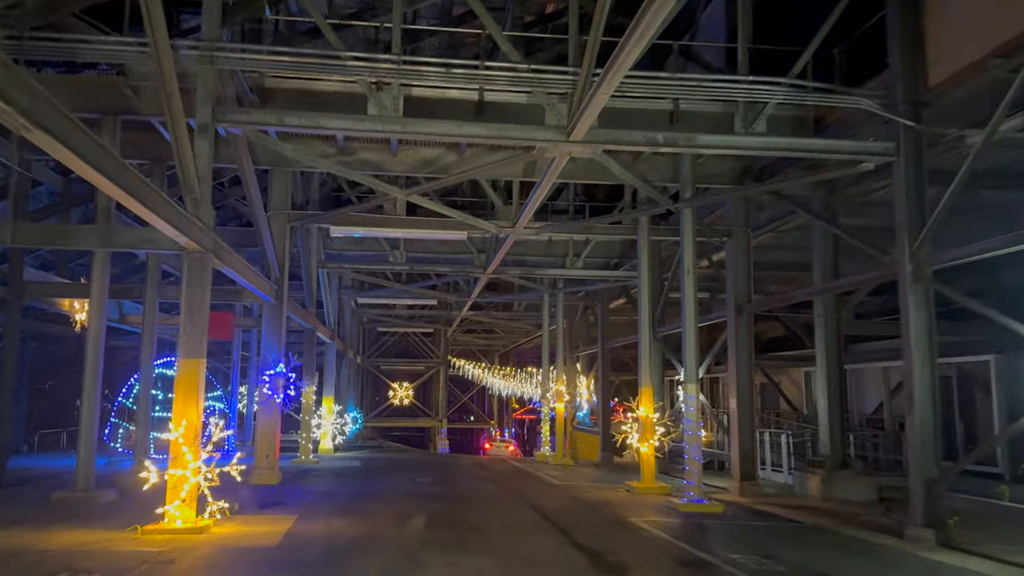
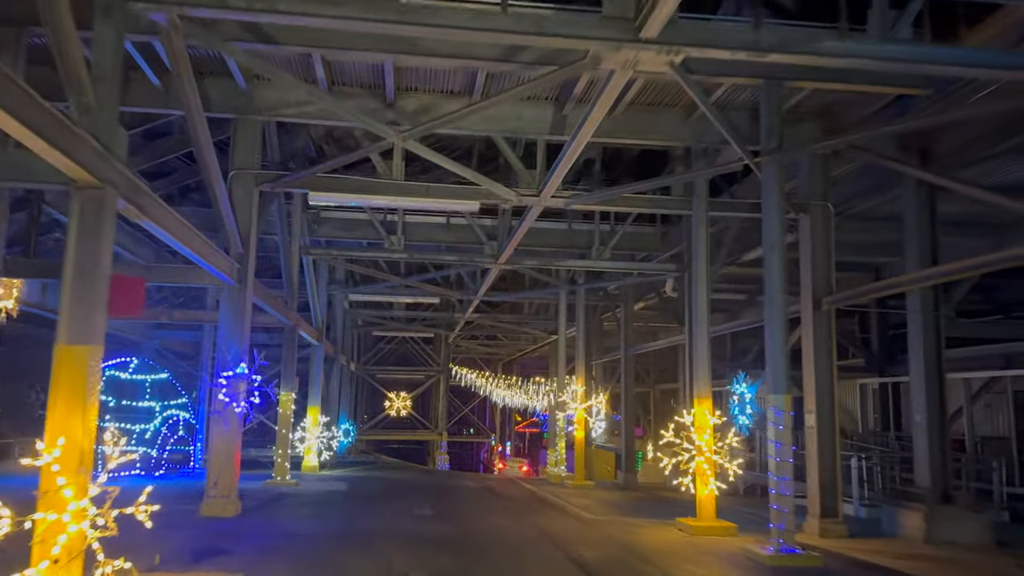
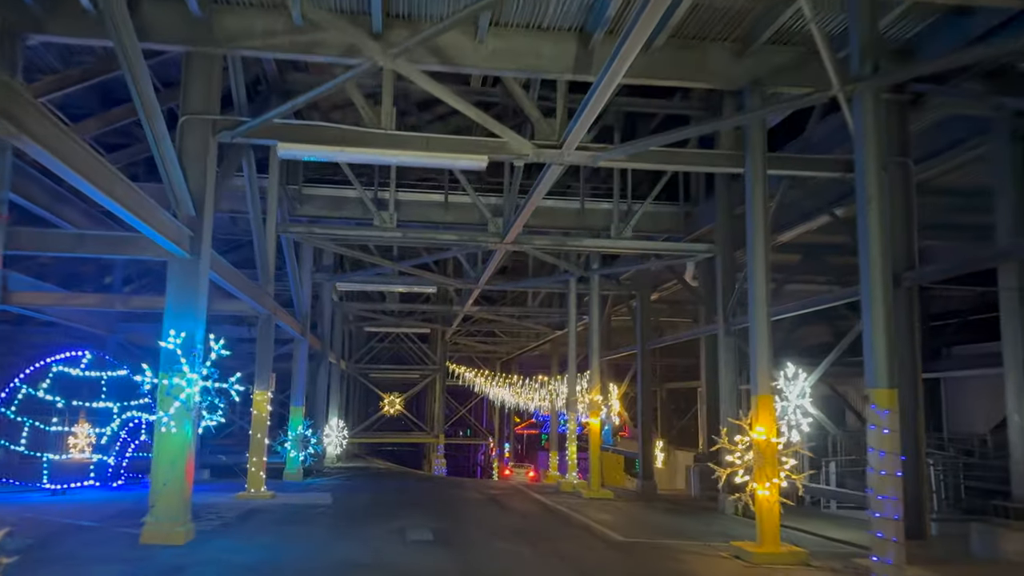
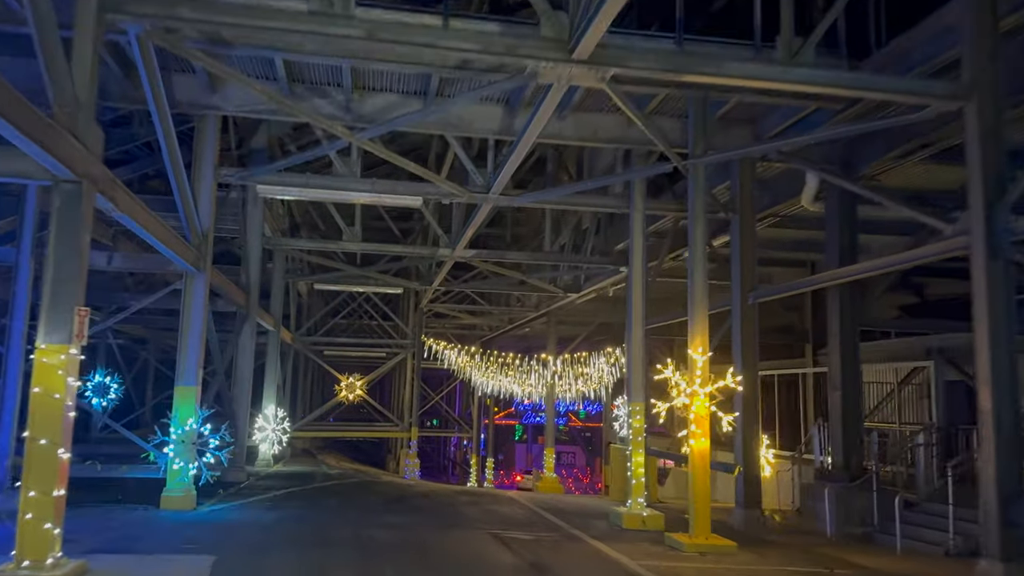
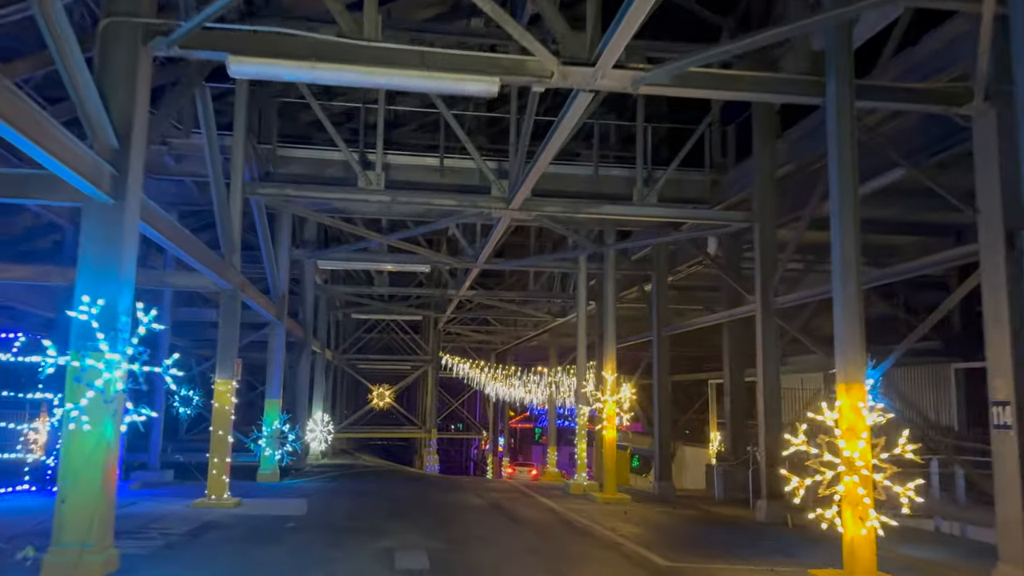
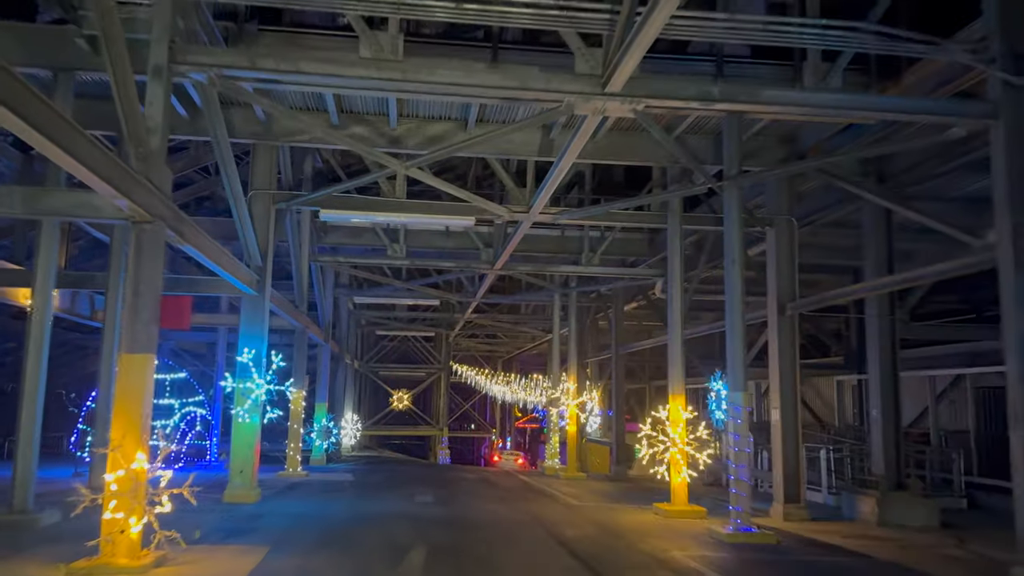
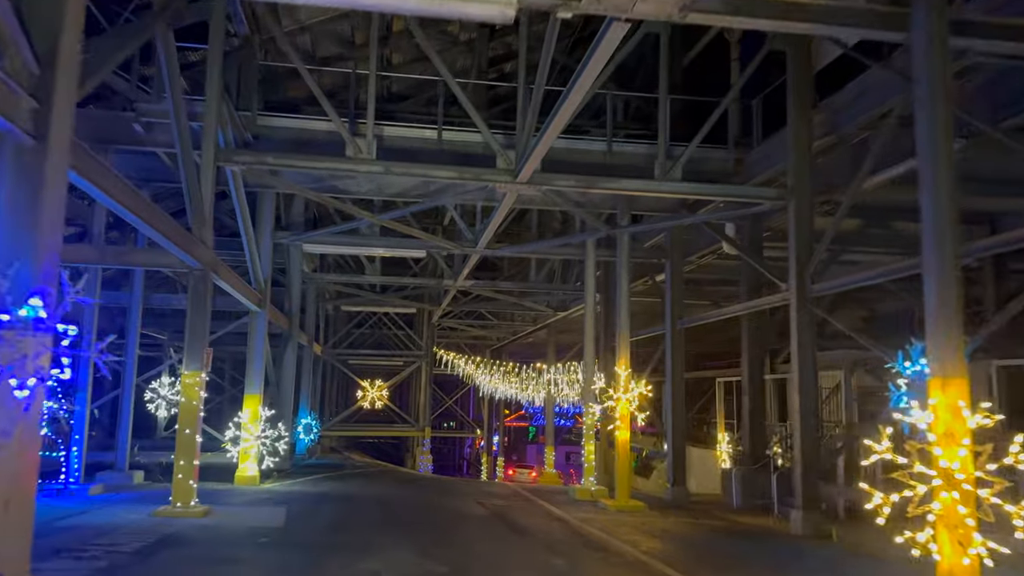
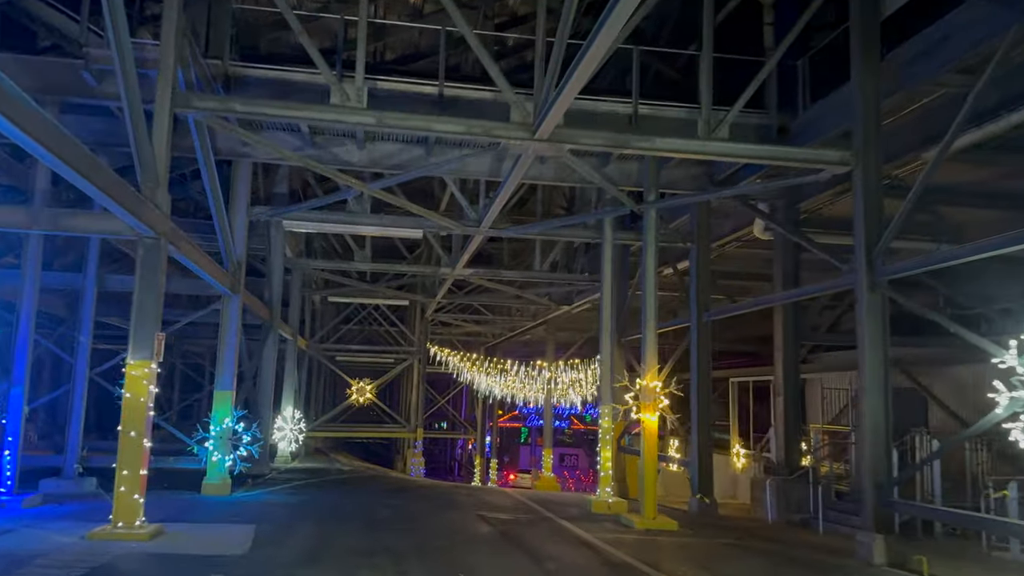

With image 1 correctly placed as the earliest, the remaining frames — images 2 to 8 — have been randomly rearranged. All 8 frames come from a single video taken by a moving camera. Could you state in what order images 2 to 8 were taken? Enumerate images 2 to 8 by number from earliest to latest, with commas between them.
6, 2, 3, 5, 7, 8, 4
